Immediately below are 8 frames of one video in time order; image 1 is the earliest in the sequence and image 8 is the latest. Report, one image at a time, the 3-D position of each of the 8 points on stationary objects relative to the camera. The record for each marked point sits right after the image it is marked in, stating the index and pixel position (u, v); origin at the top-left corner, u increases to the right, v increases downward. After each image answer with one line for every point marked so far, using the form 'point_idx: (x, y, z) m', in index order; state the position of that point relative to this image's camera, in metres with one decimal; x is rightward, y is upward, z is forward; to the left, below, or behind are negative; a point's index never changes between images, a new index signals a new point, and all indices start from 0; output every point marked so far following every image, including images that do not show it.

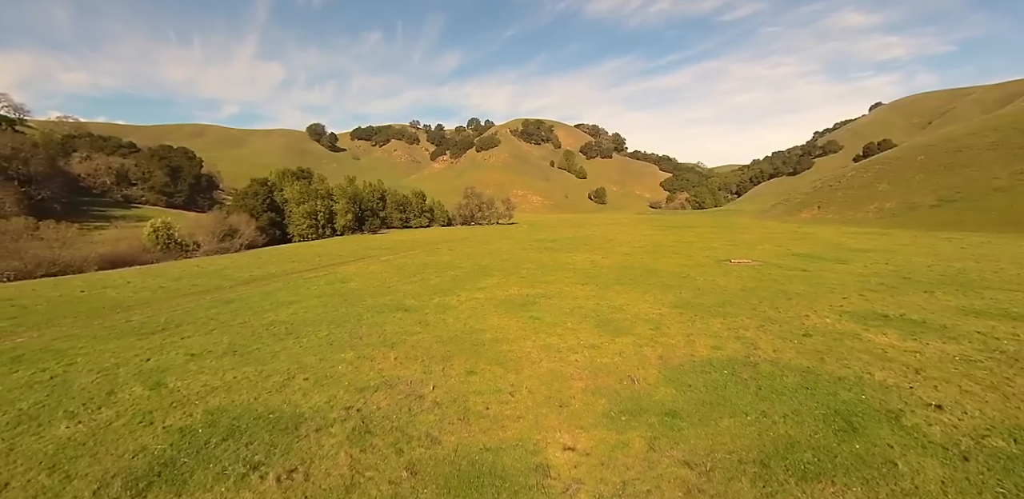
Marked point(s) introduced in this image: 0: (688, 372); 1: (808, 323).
0: (+5.3, -3.7, +13.3) m
1: (+12.1, -3.1, +18.6) m
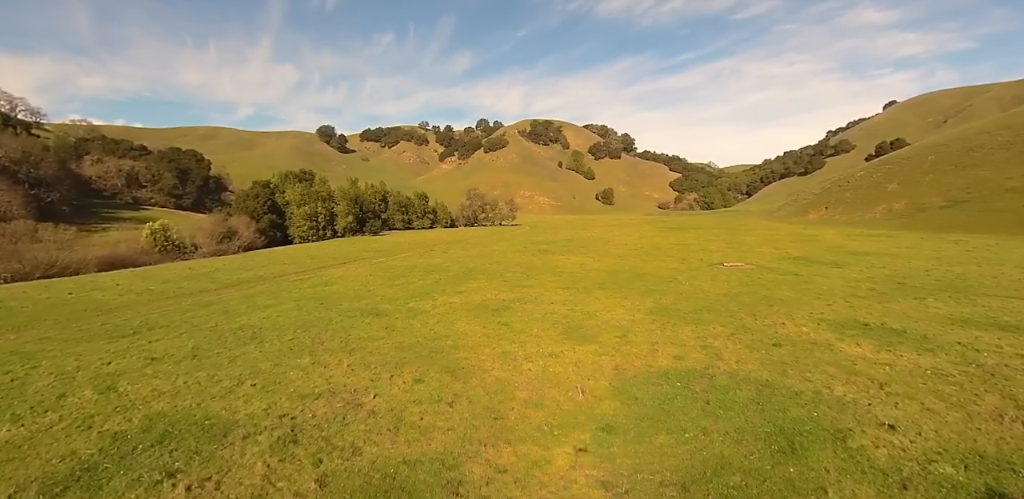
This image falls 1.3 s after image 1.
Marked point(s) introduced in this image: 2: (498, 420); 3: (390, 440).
0: (+3.7, -3.9, +13.1) m
1: (+10.7, -3.3, +18.1) m
2: (-0.4, -4.2, +11.1) m
3: (-2.9, -4.3, +10.2) m
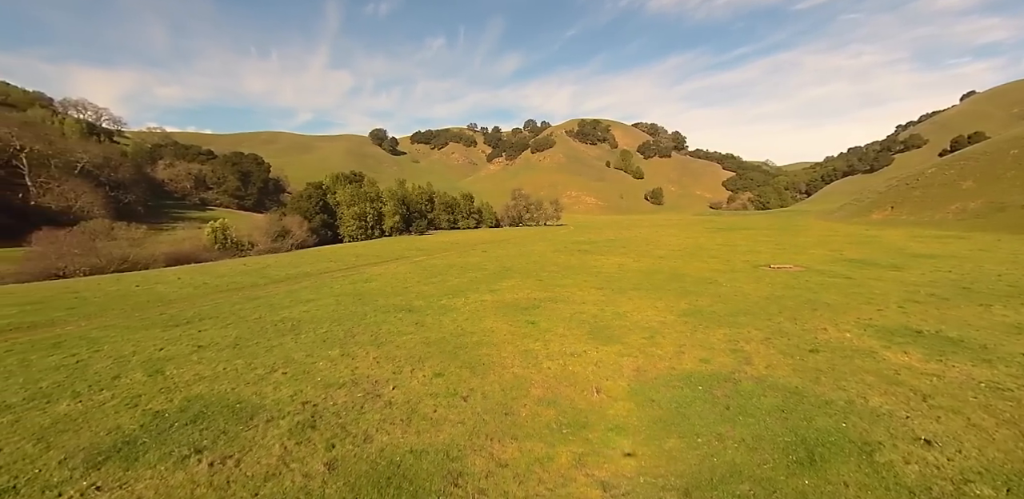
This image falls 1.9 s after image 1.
0: (+4.1, -3.9, +12.7) m
1: (+11.6, -3.4, +17.1) m
2: (-0.1, -4.1, +11.2) m
3: (-2.7, -4.2, +10.6) m
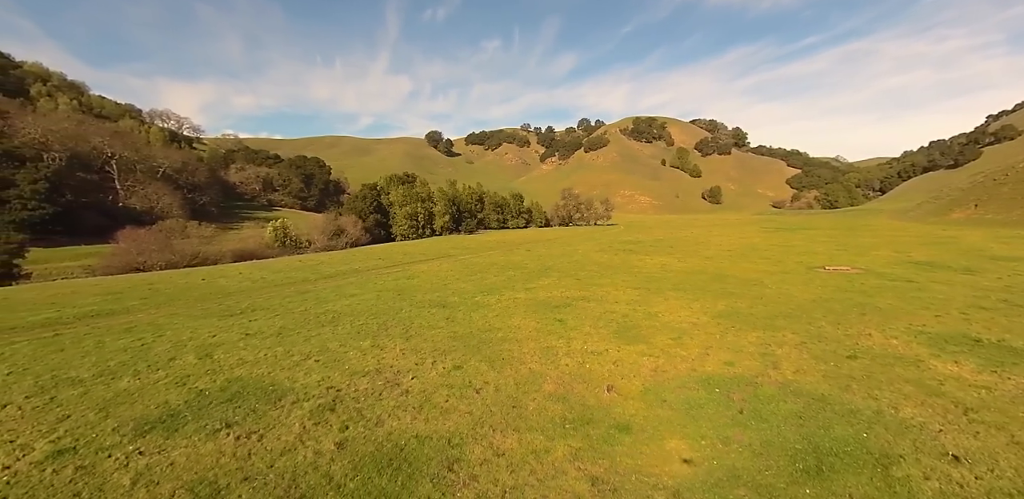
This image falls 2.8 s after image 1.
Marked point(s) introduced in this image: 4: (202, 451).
0: (+4.5, -3.8, +12.5) m
1: (+12.4, -3.4, +16.0) m
2: (+0.1, -4.1, +11.5) m
3: (-2.6, -4.1, +11.1) m
4: (-7.1, -4.4, +10.1) m
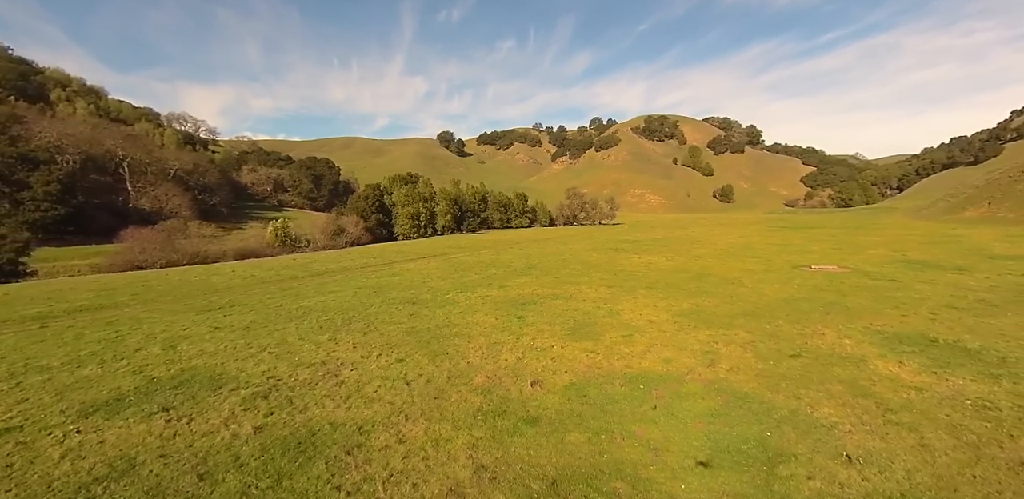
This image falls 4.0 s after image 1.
0: (+2.5, -3.8, +12.8) m
1: (+10.6, -3.3, +15.9) m
2: (-2.0, -4.0, +11.9) m
3: (-4.6, -4.0, +11.7) m
4: (-9.2, -4.3, +10.9) m
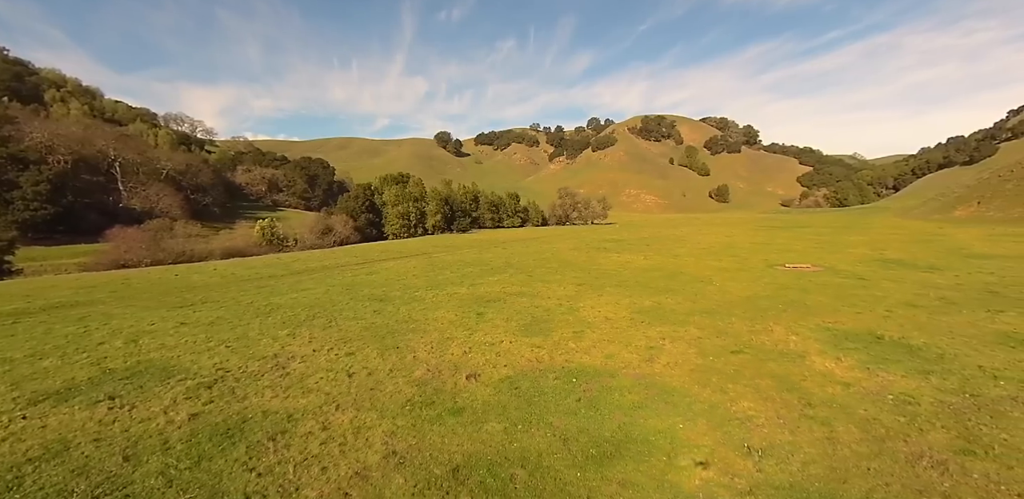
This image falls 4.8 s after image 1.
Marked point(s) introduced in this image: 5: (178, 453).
0: (+0.7, -3.7, +13.1) m
1: (+8.8, -3.2, +16.1) m
2: (-3.8, -3.9, +12.3) m
3: (-6.4, -3.9, +12.1) m
4: (-11.0, -4.2, +11.3) m
5: (-7.3, -4.4, +9.8) m
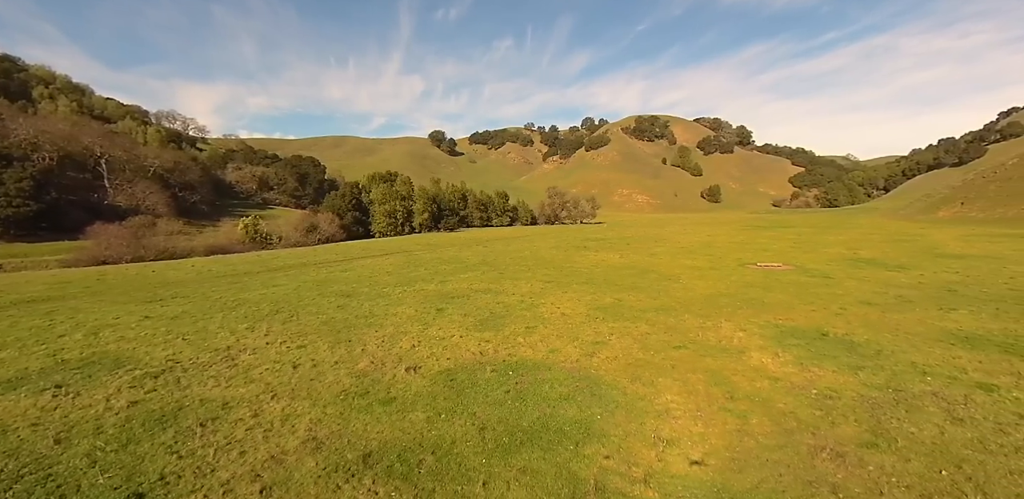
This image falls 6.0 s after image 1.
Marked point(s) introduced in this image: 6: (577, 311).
0: (-1.1, -3.5, +13.4) m
1: (+7.0, -3.1, +16.4) m
2: (-5.6, -3.7, +12.6) m
3: (-8.2, -3.8, +12.4) m
4: (-12.8, -4.0, +11.6) m
5: (-9.1, -4.2, +10.1) m
6: (+2.9, -2.7, +19.9) m
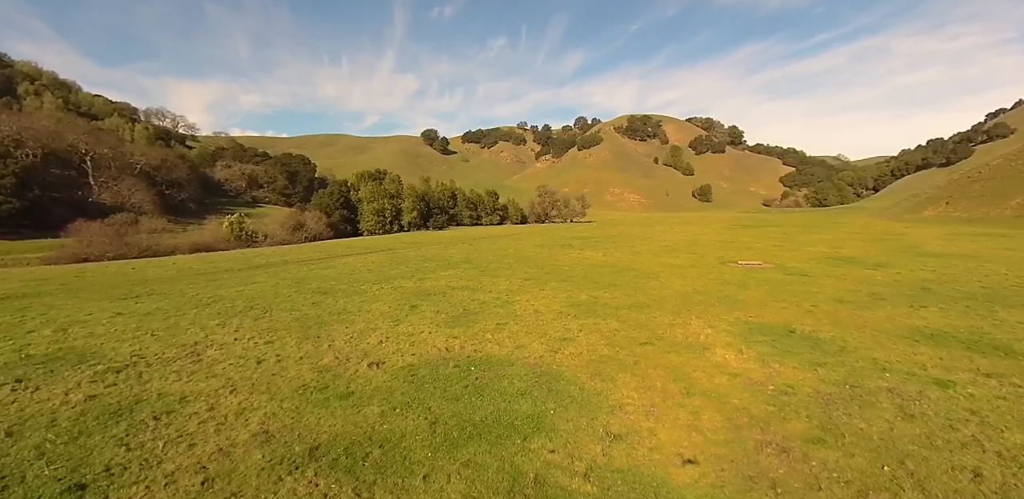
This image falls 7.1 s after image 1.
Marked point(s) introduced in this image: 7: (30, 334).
0: (-2.2, -3.4, +13.4) m
1: (+5.9, -3.0, +16.5) m
2: (-6.7, -3.6, +12.6) m
3: (-9.3, -3.6, +12.4) m
4: (-13.9, -3.9, +11.5) m
5: (-10.1, -4.1, +10.1) m
6: (+1.8, -2.6, +20.0) m
7: (-17.8, -3.1, +16.6) m
